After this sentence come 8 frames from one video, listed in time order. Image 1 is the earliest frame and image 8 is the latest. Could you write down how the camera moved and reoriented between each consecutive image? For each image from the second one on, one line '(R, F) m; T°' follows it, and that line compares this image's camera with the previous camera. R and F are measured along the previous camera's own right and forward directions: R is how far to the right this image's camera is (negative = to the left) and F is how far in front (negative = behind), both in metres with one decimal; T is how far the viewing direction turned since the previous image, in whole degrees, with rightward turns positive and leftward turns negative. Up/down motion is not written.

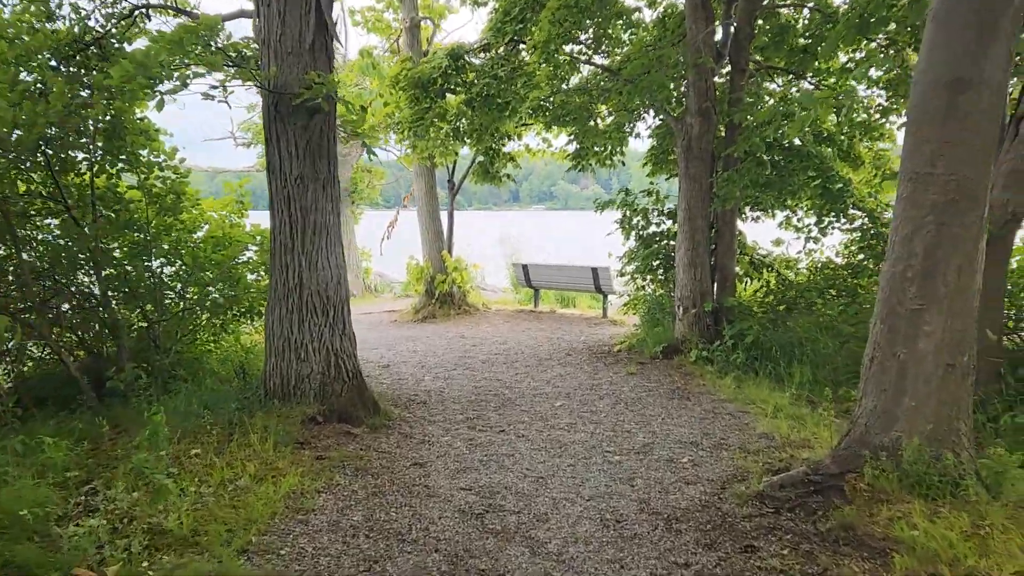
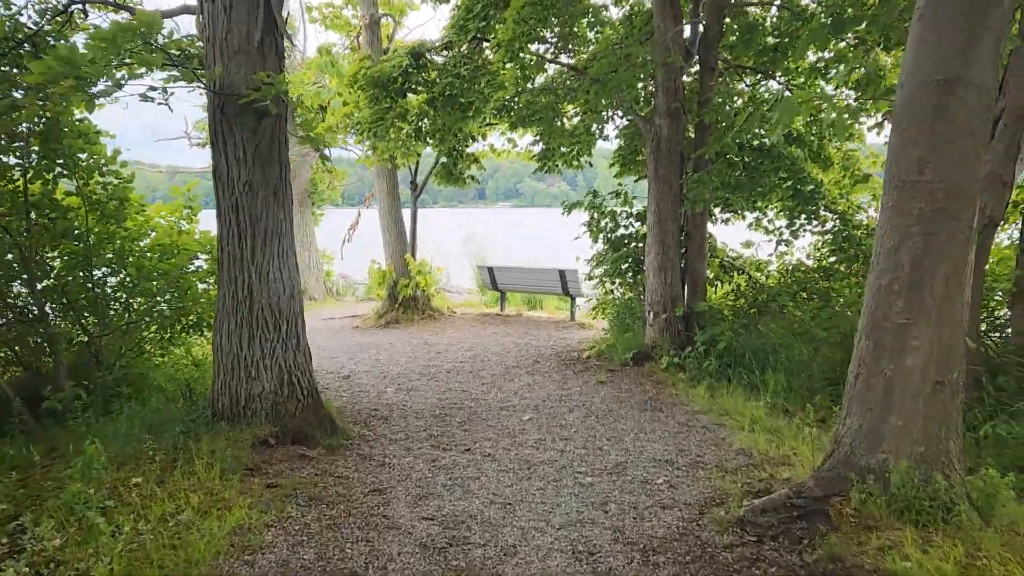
(0.0, +0.2) m; +2°
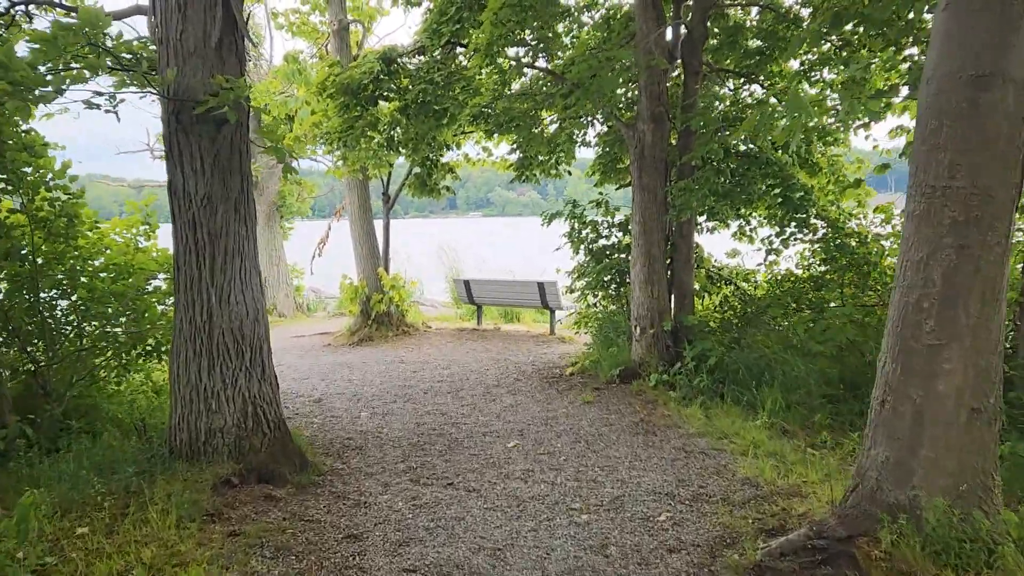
(0.0, +0.3) m; +2°
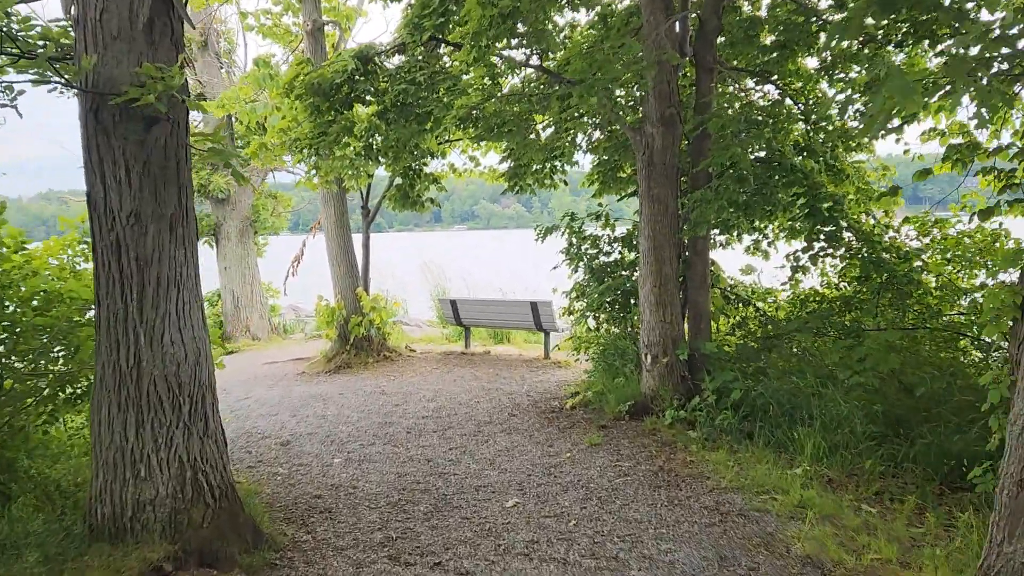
(0.0, +0.6) m; +1°
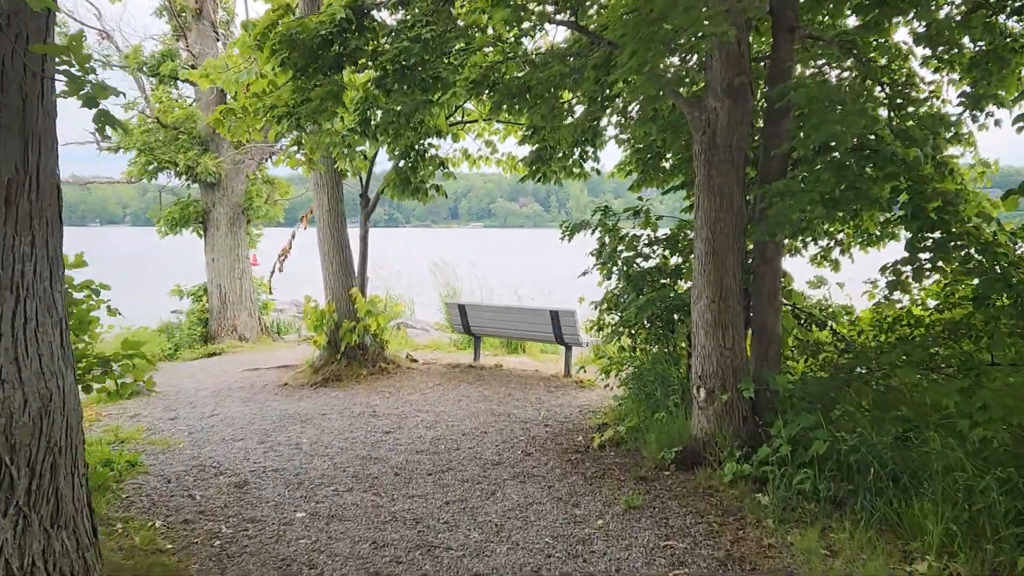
(0.0, +1.0) m; -1°
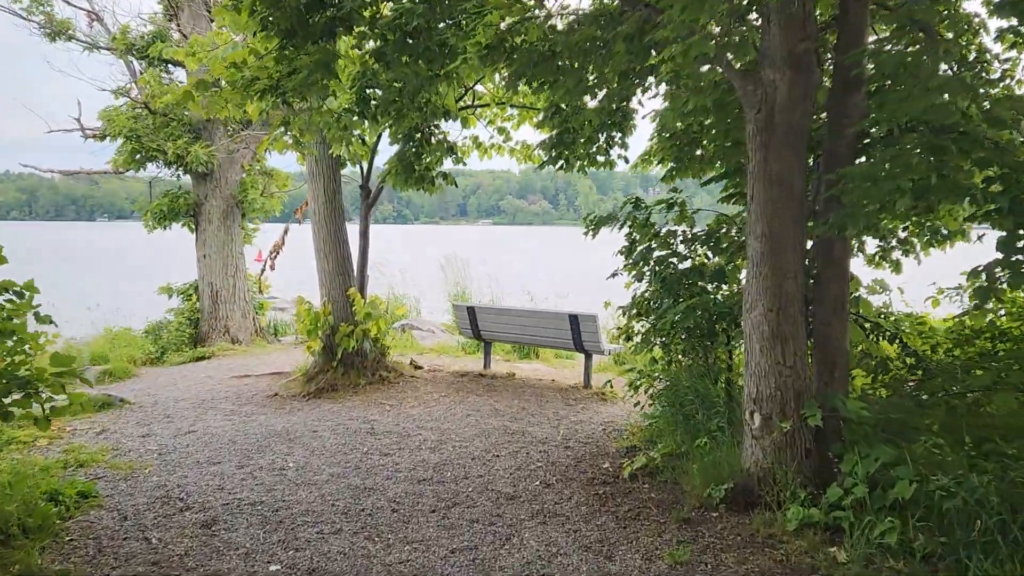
(0.0, +0.6) m; -1°
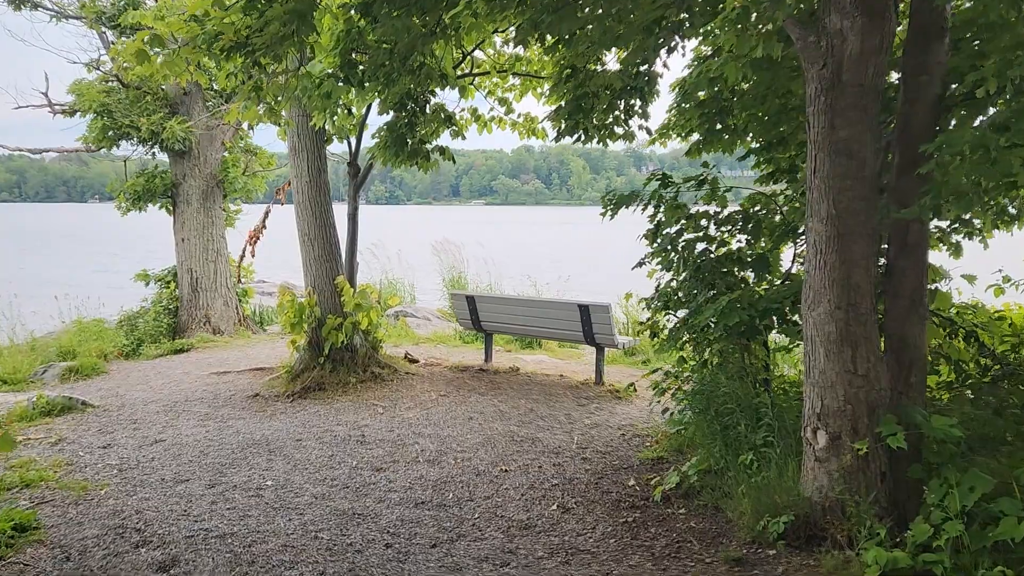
(-0.1, +0.6) m; 0°
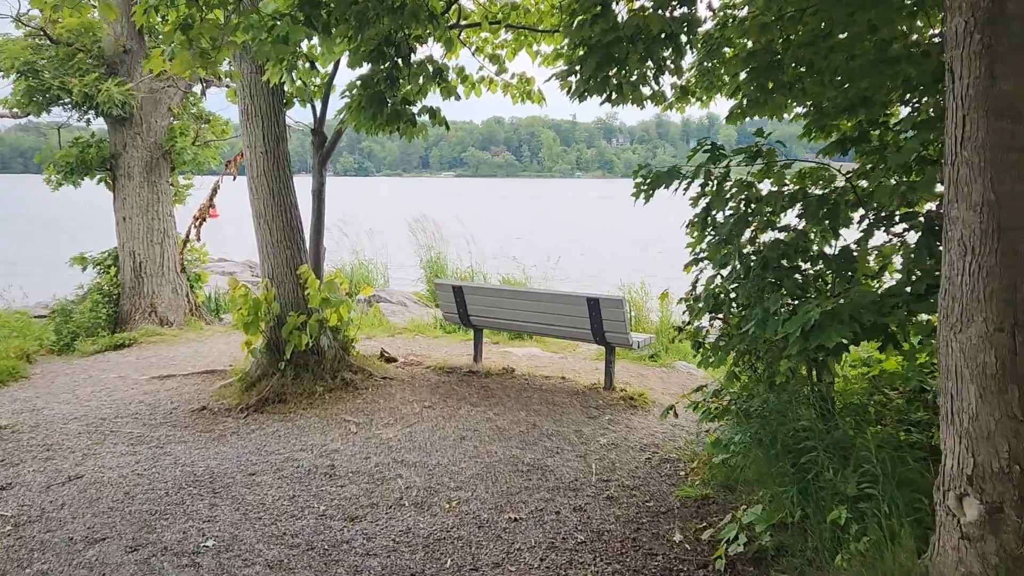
(-0.1, +0.8) m; +2°
